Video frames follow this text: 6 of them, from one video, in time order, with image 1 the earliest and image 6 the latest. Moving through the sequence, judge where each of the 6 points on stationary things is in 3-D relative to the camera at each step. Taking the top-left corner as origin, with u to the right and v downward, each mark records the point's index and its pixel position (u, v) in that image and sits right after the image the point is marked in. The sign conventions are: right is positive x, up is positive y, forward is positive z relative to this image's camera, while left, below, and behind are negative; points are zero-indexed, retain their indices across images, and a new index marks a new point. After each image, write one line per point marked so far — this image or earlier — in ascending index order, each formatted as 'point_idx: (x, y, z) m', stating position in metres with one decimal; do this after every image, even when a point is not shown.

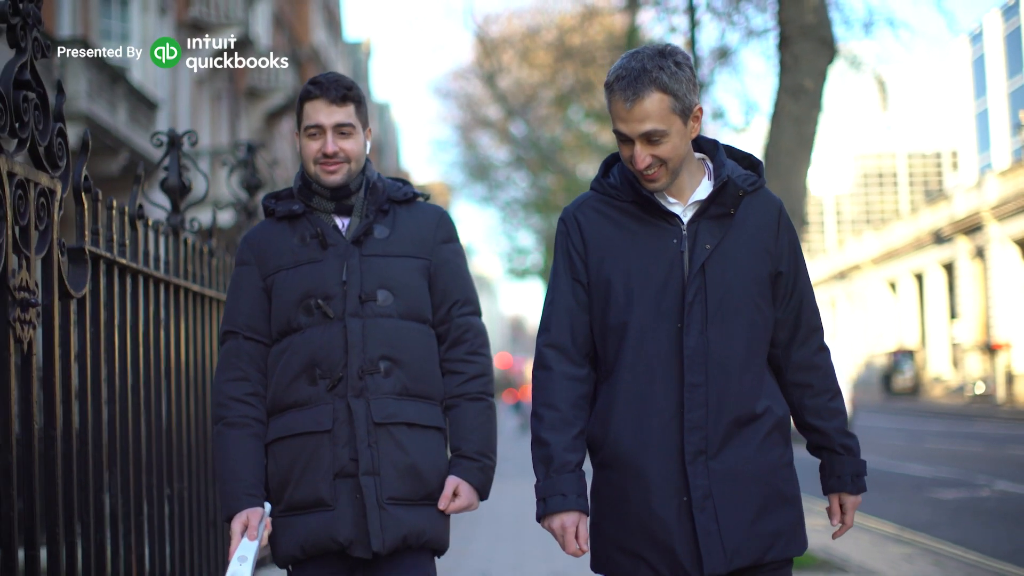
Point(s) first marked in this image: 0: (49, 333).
0: (-1.1, -0.1, +3.2) m
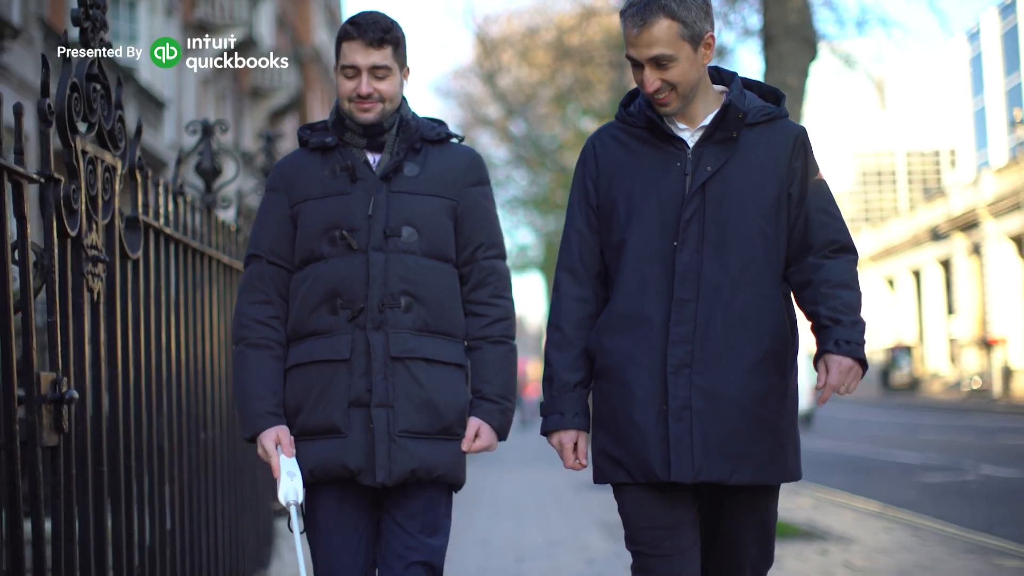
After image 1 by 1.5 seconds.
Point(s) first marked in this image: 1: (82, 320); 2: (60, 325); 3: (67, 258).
0: (-1.2, 0.0, +3.8) m
1: (-1.2, -0.1, +3.5) m
2: (-1.2, -0.1, +3.3) m
3: (-1.2, +0.1, +3.4) m
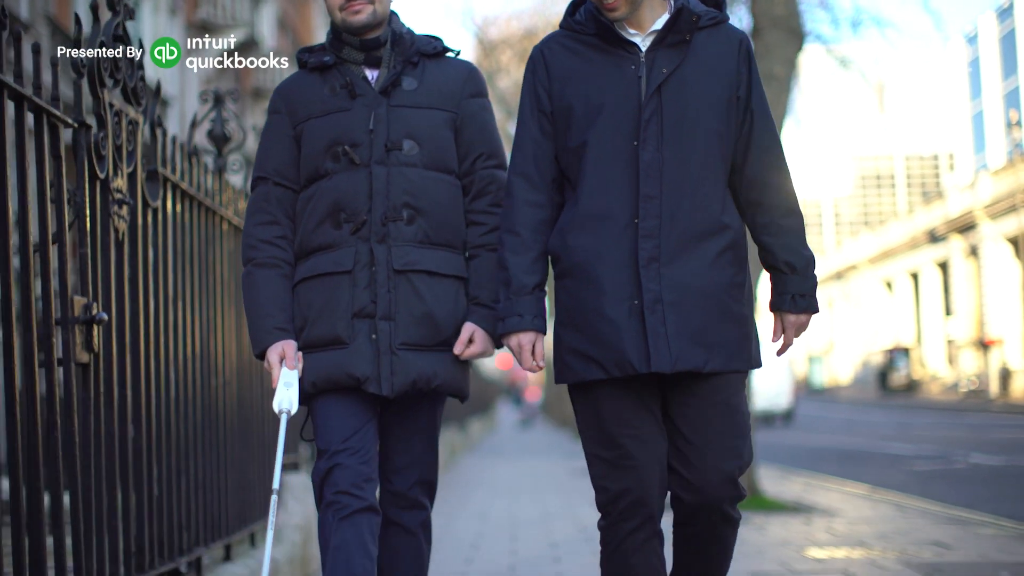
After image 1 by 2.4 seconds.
0: (-1.2, +0.2, +4.2) m
1: (-1.2, +0.1, +3.9) m
2: (-1.2, +0.1, +3.7) m
3: (-1.2, +0.3, +3.8) m
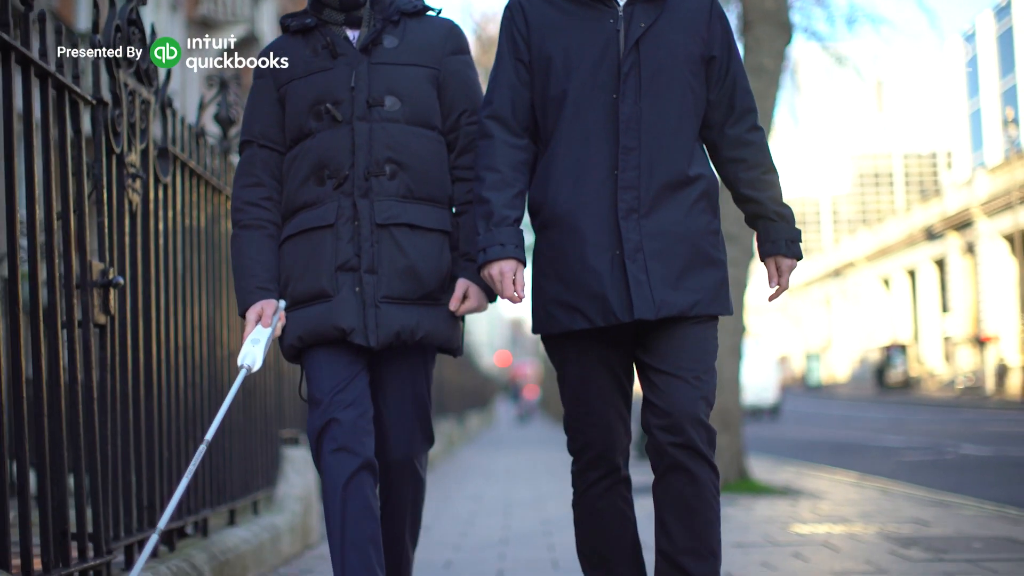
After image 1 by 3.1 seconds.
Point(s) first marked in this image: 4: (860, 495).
0: (-1.2, +0.3, +4.4) m
1: (-1.2, +0.2, +4.1) m
2: (-1.2, +0.2, +4.0) m
3: (-1.2, +0.4, +4.0) m
4: (+2.9, -1.8, +11.0) m
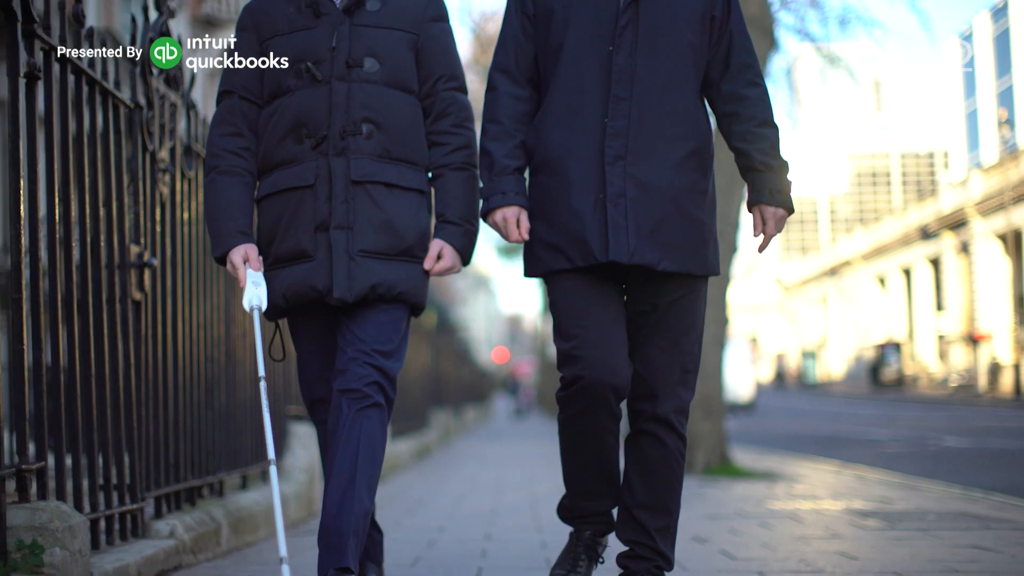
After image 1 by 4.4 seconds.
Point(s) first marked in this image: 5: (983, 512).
0: (-1.3, +0.4, +5.0) m
1: (-1.3, +0.3, +4.7) m
2: (-1.3, +0.3, +4.5) m
3: (-1.3, +0.4, +4.6) m
4: (+2.9, -1.7, +11.5) m
5: (+2.9, -1.4, +7.9) m
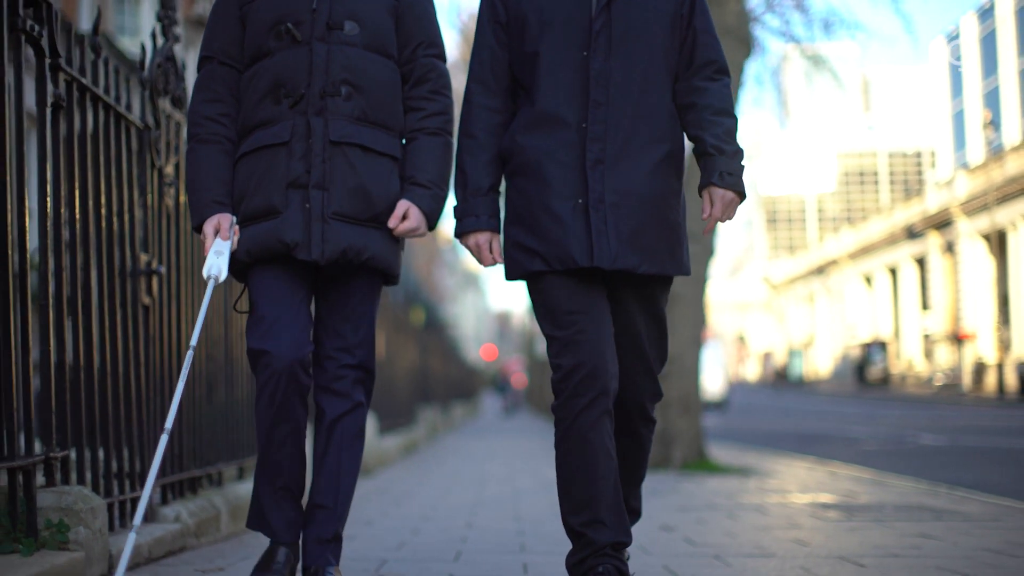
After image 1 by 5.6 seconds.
0: (-1.4, +0.3, +5.4) m
1: (-1.4, +0.2, +5.1) m
2: (-1.4, +0.2, +4.9) m
3: (-1.4, +0.4, +5.0) m
4: (+2.7, -1.7, +11.9) m
5: (+2.8, -1.4, +8.4) m
